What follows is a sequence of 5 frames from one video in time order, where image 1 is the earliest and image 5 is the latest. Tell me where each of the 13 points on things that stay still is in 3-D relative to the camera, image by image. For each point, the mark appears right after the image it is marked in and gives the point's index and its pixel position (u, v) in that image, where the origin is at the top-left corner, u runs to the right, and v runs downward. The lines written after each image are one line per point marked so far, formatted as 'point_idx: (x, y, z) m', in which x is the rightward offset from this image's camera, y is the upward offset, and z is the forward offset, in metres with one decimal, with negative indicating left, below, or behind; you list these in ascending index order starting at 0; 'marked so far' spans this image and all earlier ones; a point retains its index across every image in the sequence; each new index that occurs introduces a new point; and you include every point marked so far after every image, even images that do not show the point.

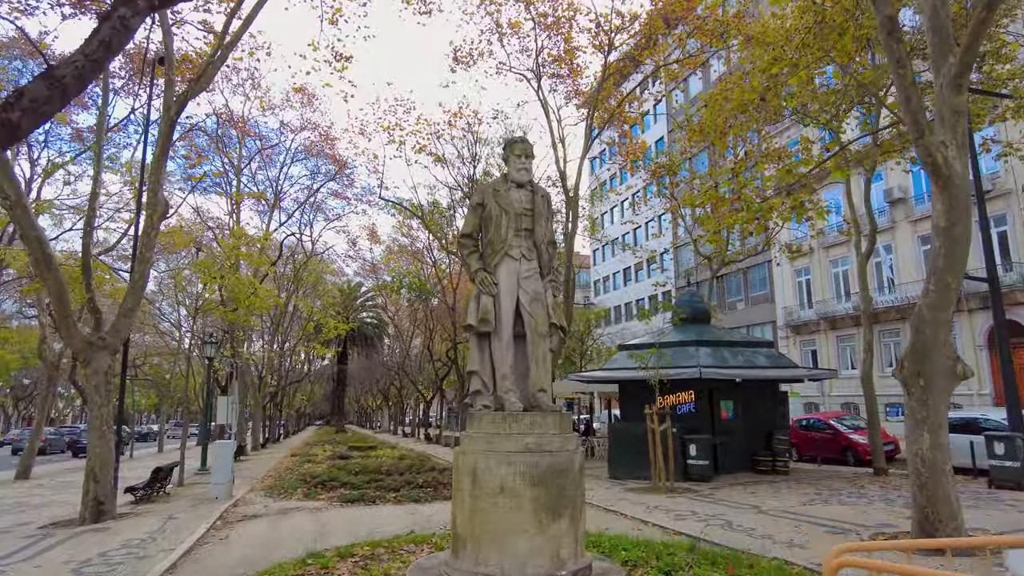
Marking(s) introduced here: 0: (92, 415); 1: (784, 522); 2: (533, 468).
0: (-6.8, -2.1, +10.6) m
1: (+3.8, -3.2, +9.1) m
2: (+0.2, -1.4, +5.1) m
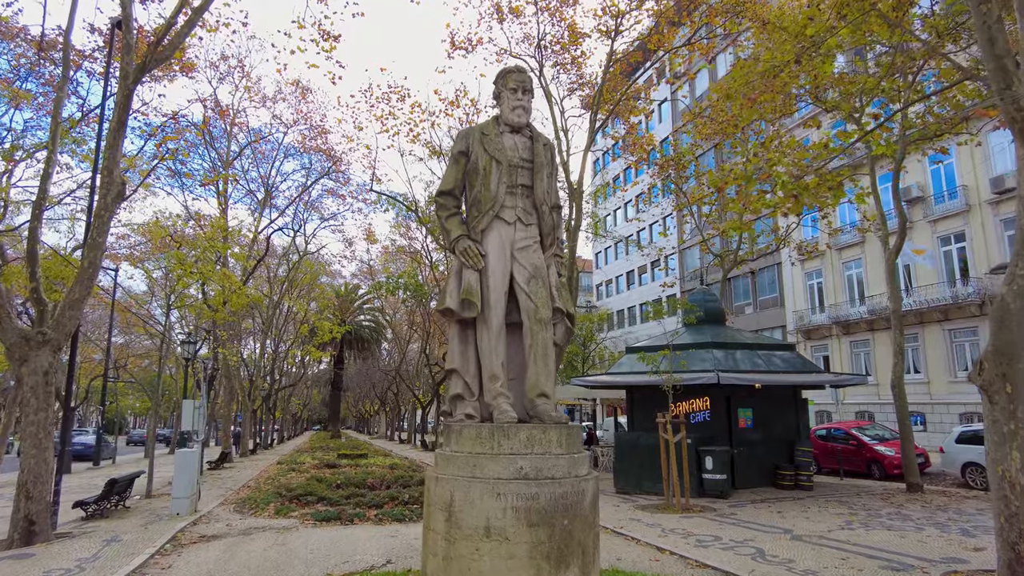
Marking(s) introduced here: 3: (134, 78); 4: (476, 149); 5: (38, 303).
0: (-6.9, -1.9, +9.3) m
1: (+3.7, -3.1, +7.7) m
2: (+0.1, -1.2, +3.7) m
3: (-6.2, +3.5, +10.8) m
4: (-0.2, +0.9, +4.5) m
5: (-7.4, -0.2, +10.2) m
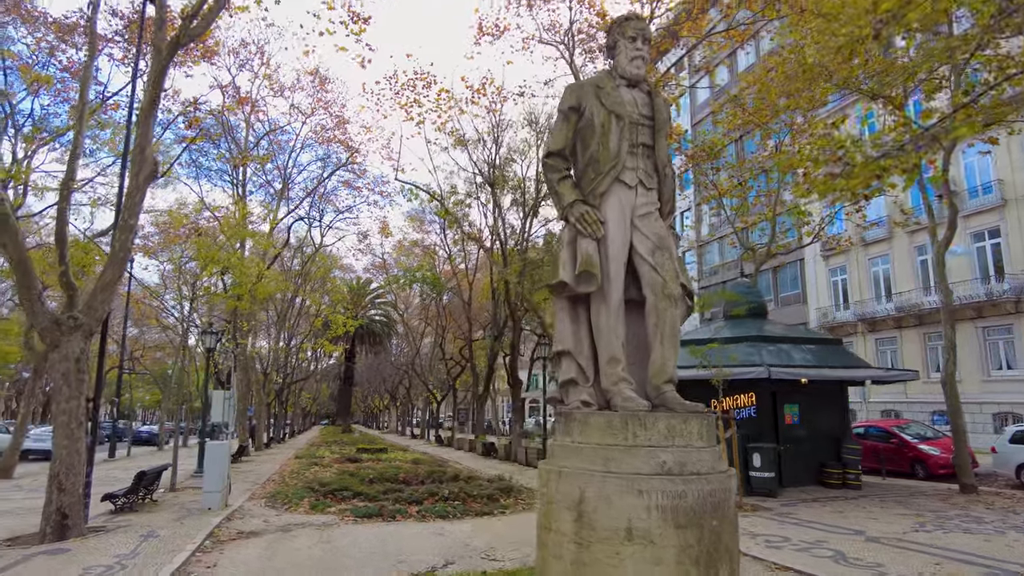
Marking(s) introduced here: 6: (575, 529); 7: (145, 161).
0: (-6.1, -1.7, +8.9) m
1: (+4.4, -3.0, +7.2) m
2: (+0.8, -1.0, +3.2) m
3: (-5.5, +3.7, +10.4) m
4: (+0.5, +1.1, +4.0) m
5: (-6.6, 0.0, +9.8) m
6: (+0.3, -1.2, +3.3) m
7: (-5.5, +1.9, +9.9) m
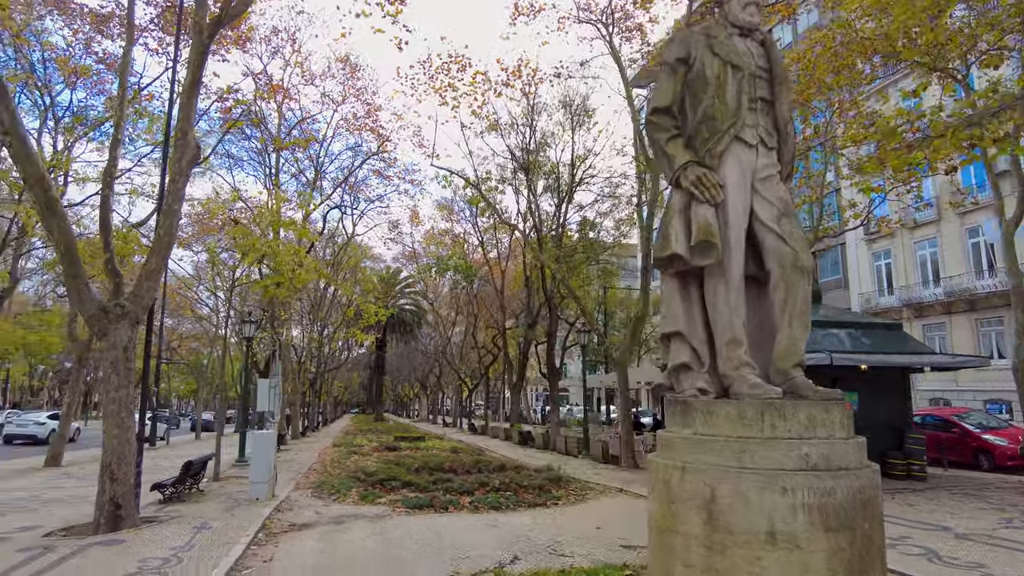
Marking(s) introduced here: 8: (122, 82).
0: (-5.4, -1.5, +8.7) m
1: (+5.1, -2.7, +6.7) m
2: (+1.4, -0.9, +2.8) m
3: (-4.7, +3.9, +10.1) m
4: (+1.0, +1.2, +3.5) m
5: (-5.8, +0.2, +9.6) m
6: (+0.9, -1.1, +2.9) m
7: (-4.8, +2.1, +9.7) m
8: (-7.8, +4.1, +13.0) m
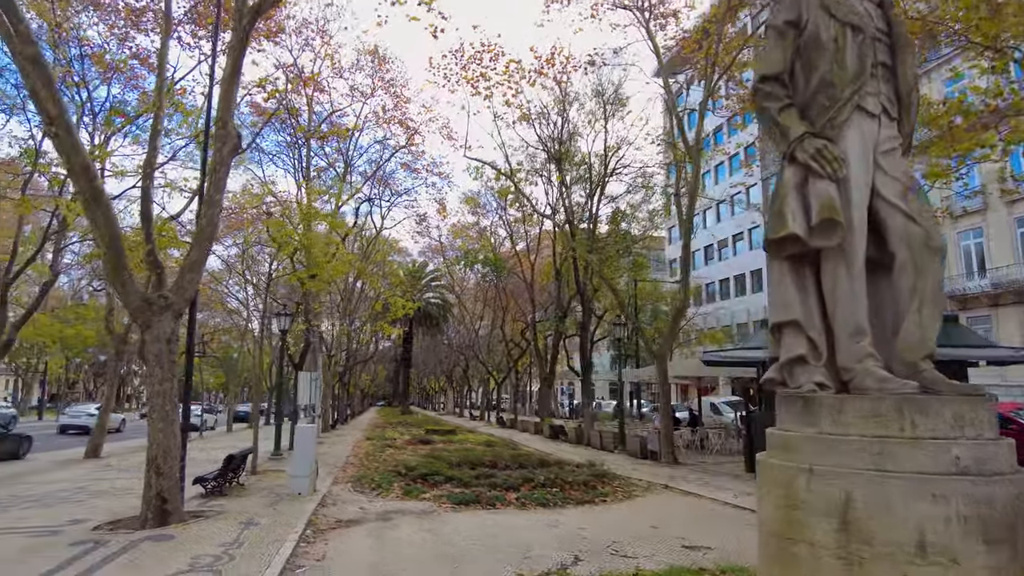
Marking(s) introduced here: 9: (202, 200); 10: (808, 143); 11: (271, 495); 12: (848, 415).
0: (-4.7, -1.4, +8.6) m
1: (+5.7, -2.6, +6.3) m
2: (+1.8, -0.8, +2.5) m
3: (-4.0, +4.0, +10.0) m
4: (+1.5, +1.3, +3.2) m
5: (-5.2, +0.3, +9.5) m
6: (+1.3, -1.0, +2.6) m
7: (-4.1, +2.2, +9.5) m
8: (-7.0, +4.3, +13.0) m
9: (-4.7, +1.4, +10.1) m
10: (+1.4, +0.7, +3.1) m
11: (-4.0, -3.4, +10.8) m
12: (+1.4, -0.5, +2.8) m
